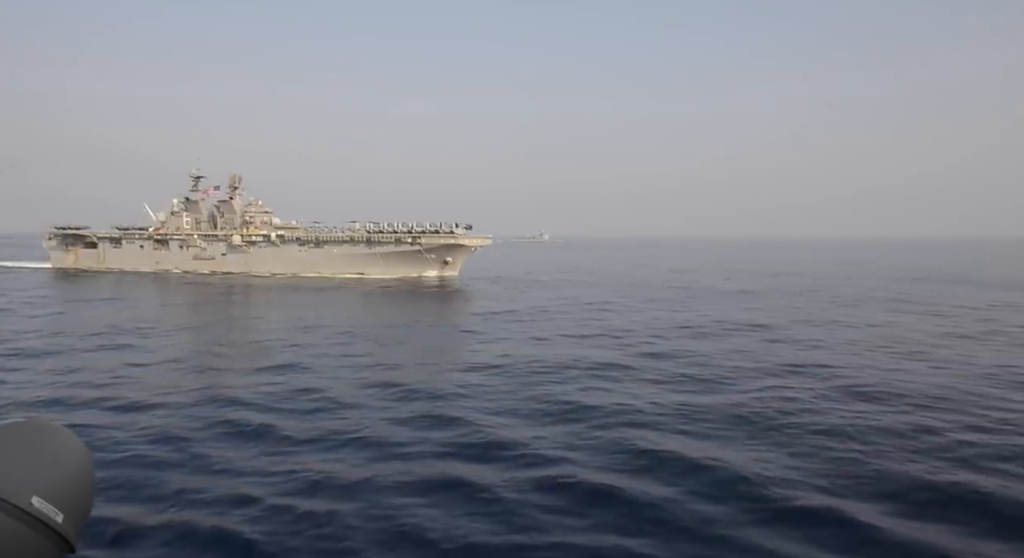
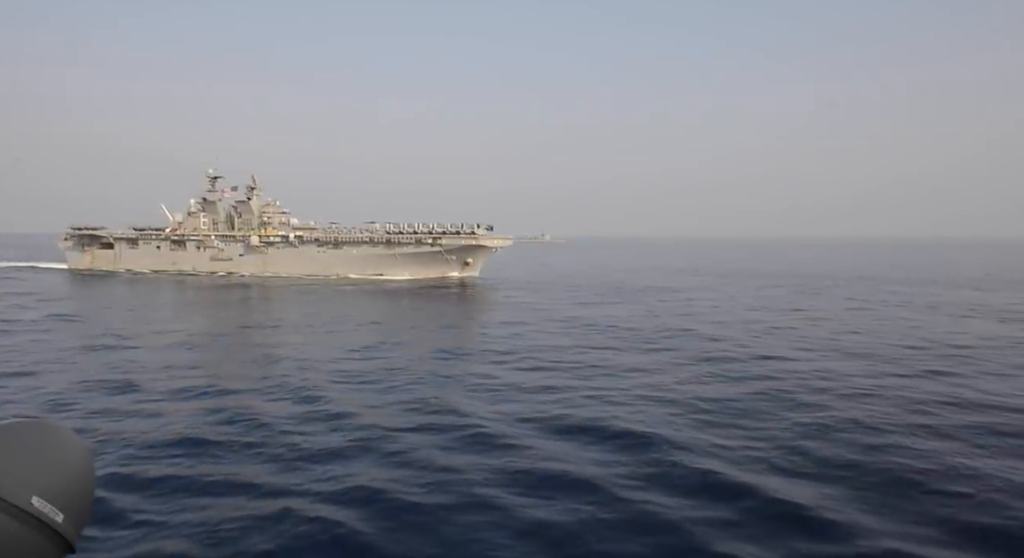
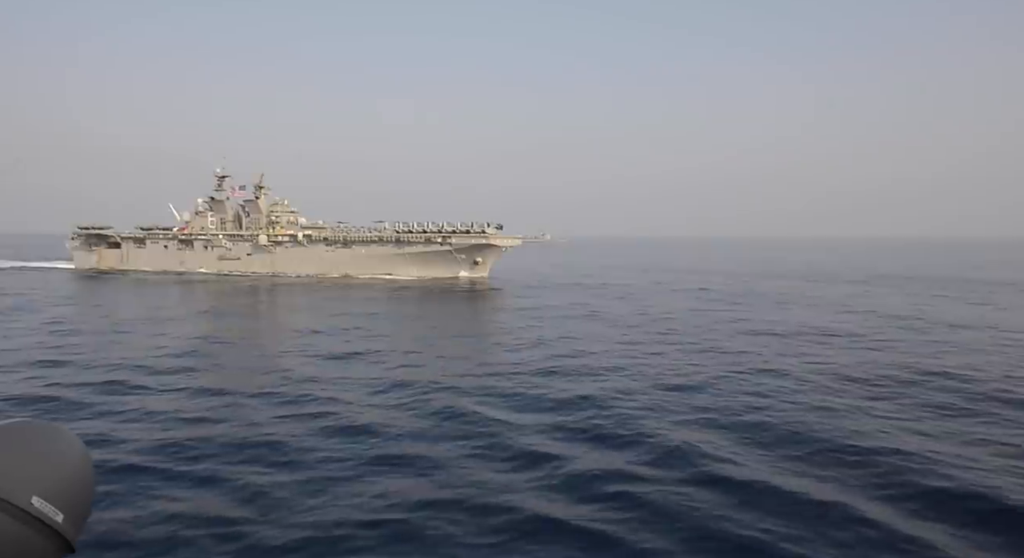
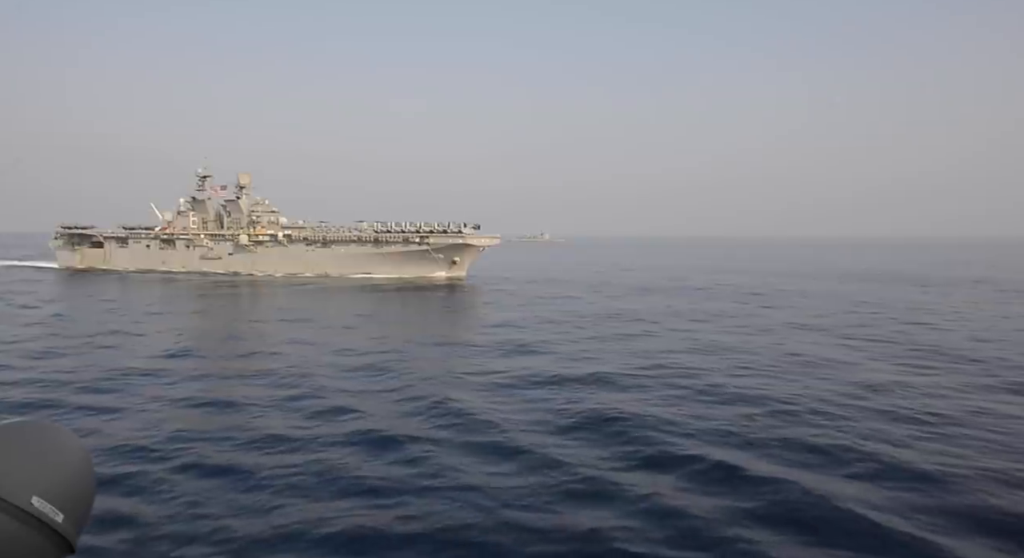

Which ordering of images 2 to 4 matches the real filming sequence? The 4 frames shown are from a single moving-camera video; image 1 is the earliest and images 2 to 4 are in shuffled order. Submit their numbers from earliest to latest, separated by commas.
4, 2, 3
